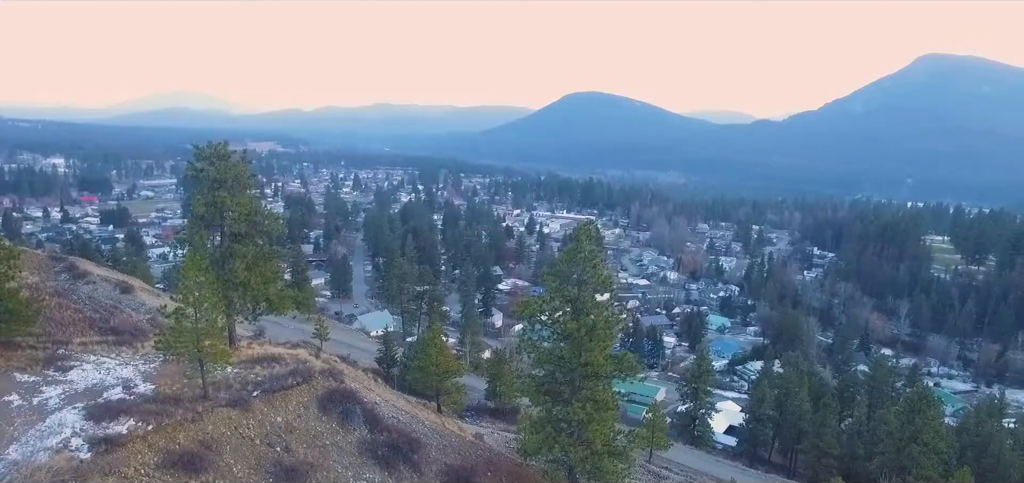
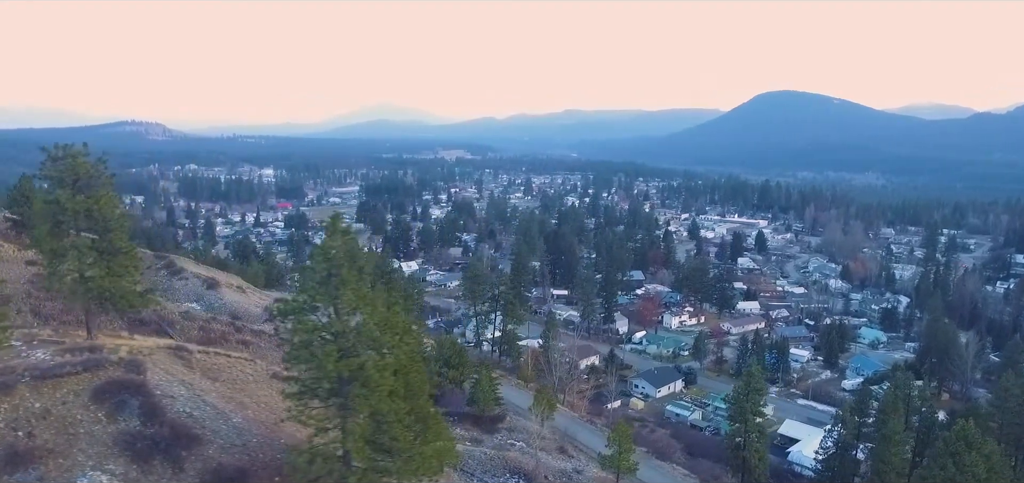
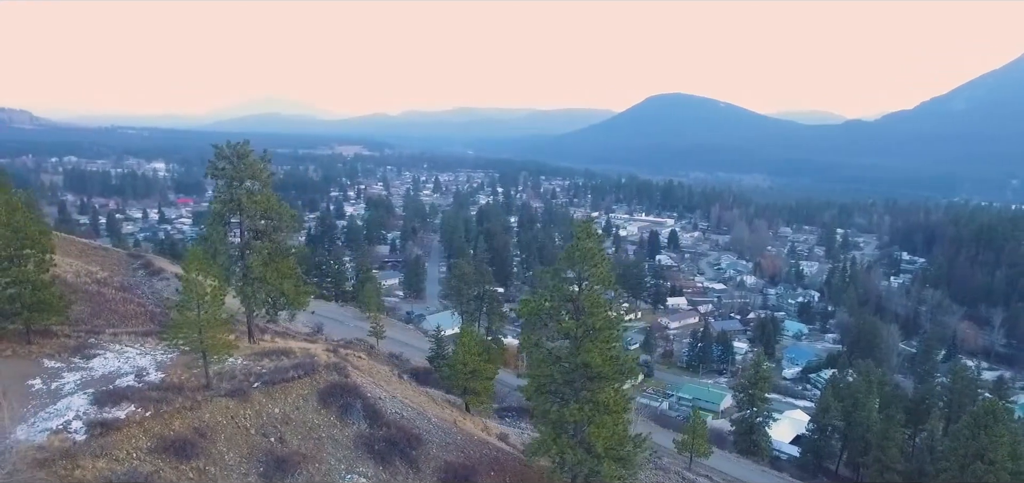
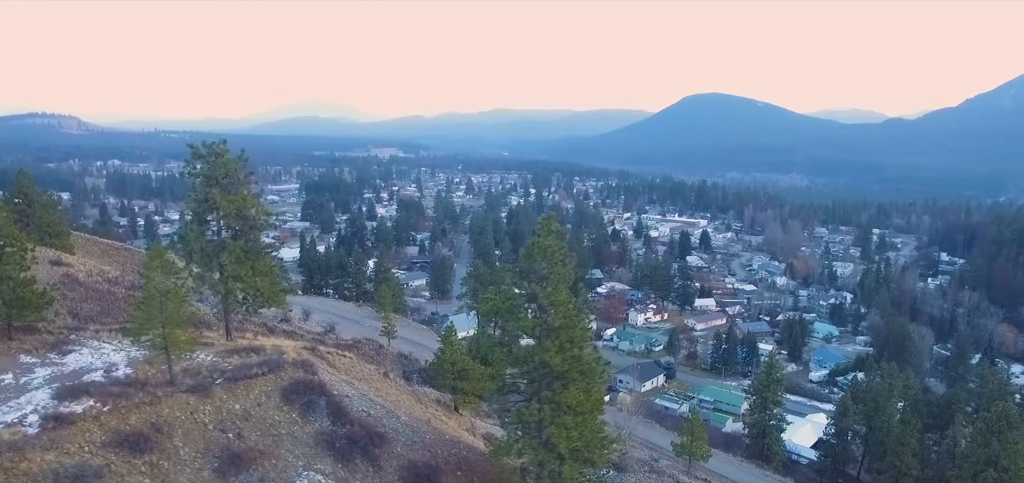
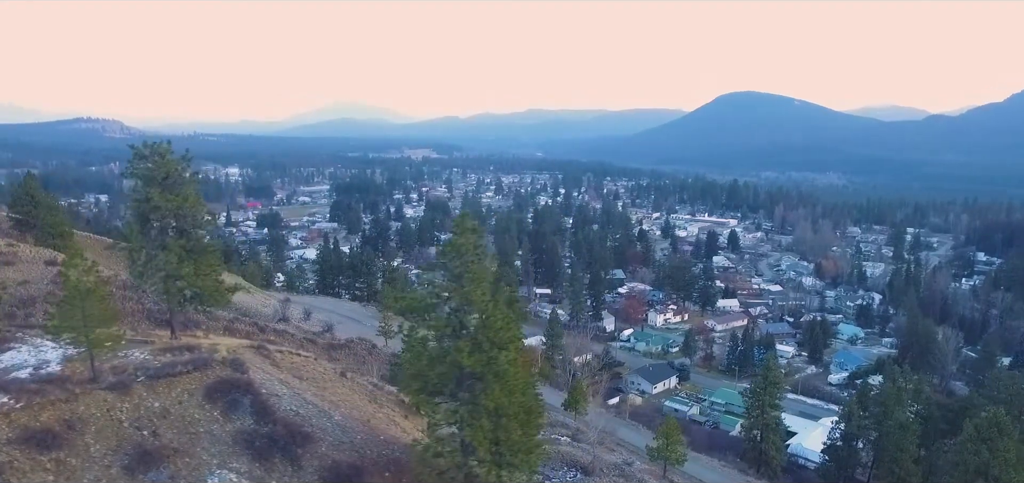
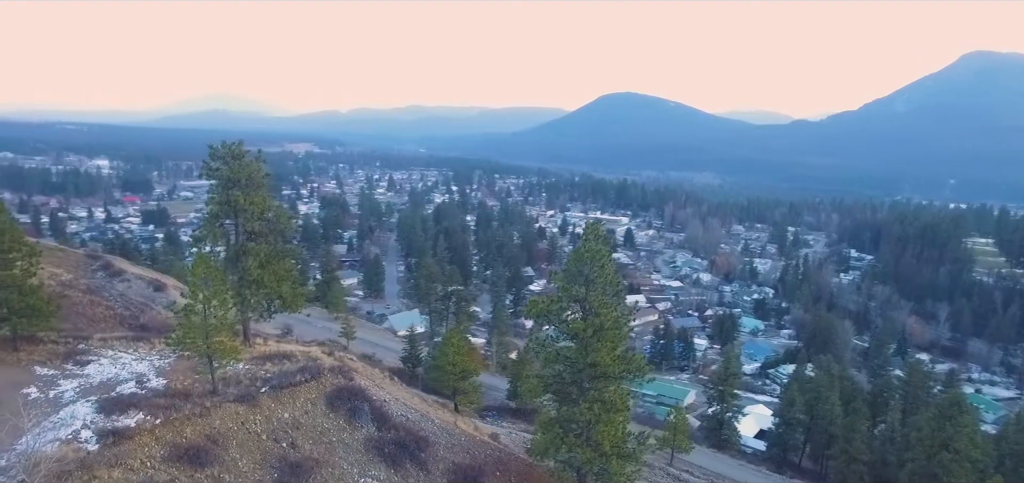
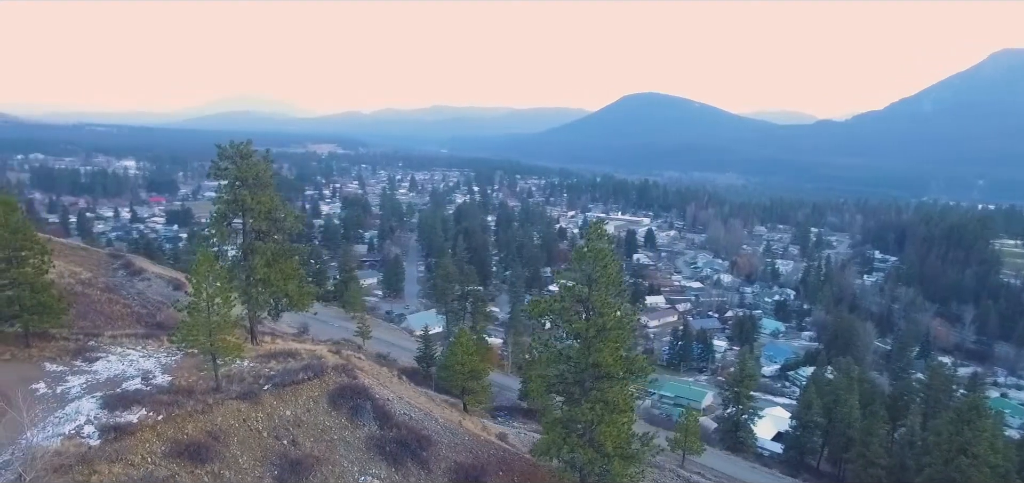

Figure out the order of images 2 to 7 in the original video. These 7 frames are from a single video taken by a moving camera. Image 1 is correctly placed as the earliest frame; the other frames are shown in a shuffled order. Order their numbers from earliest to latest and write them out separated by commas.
6, 7, 3, 4, 5, 2
